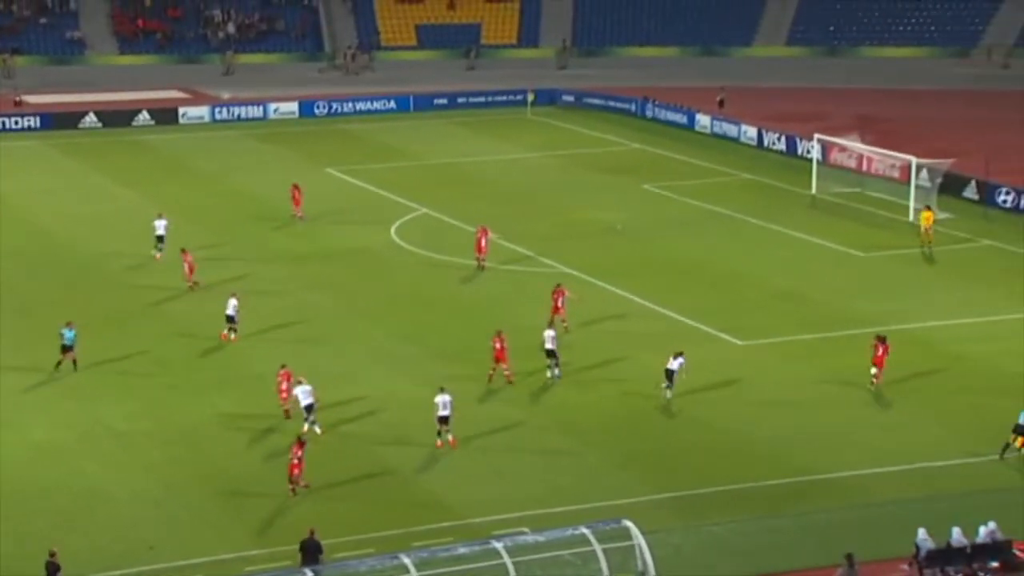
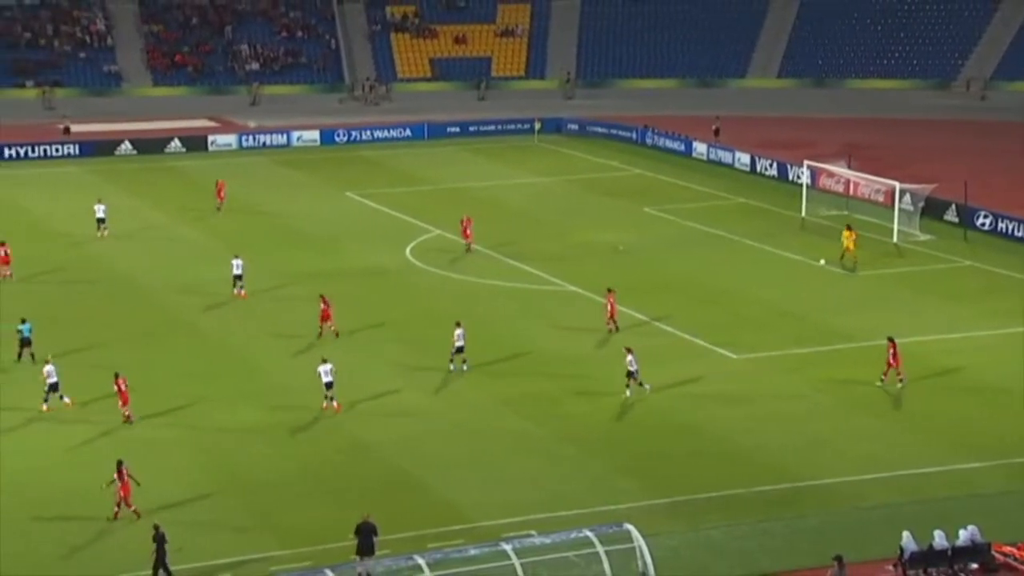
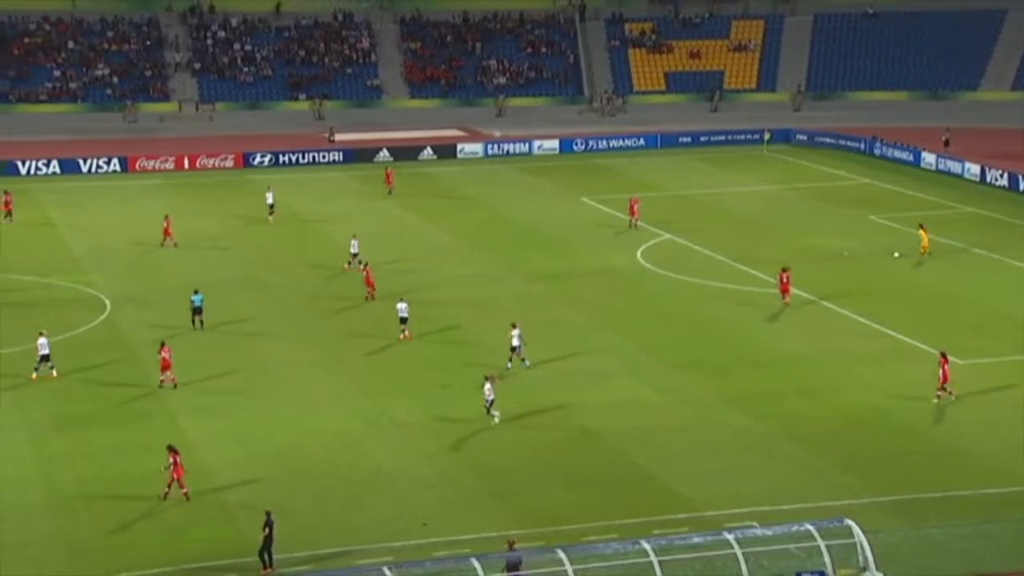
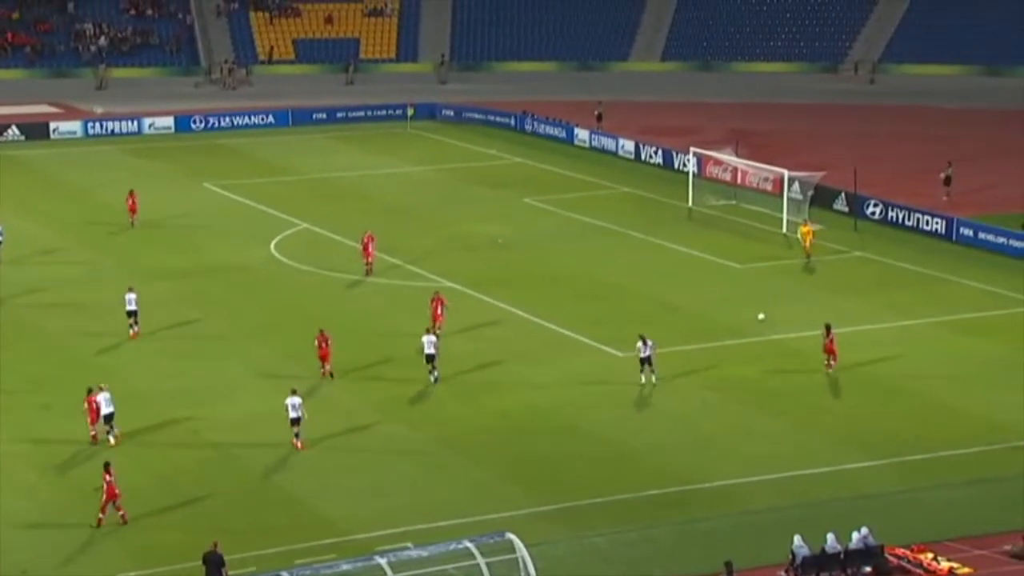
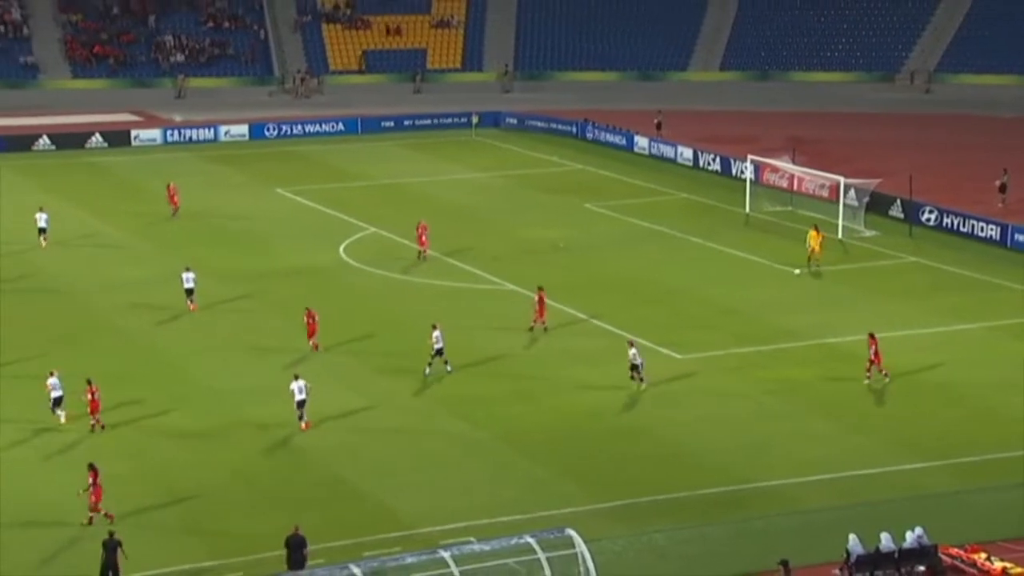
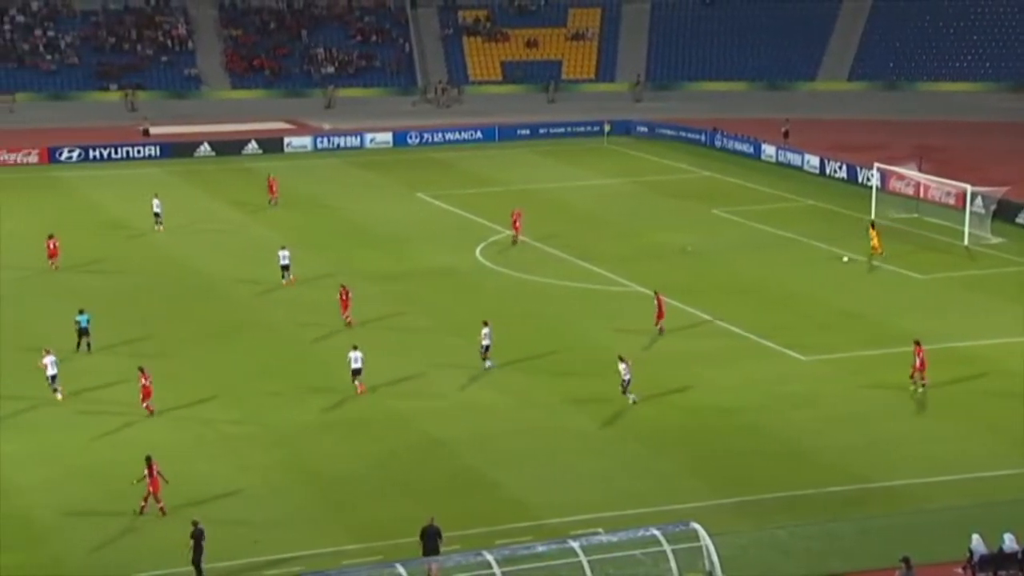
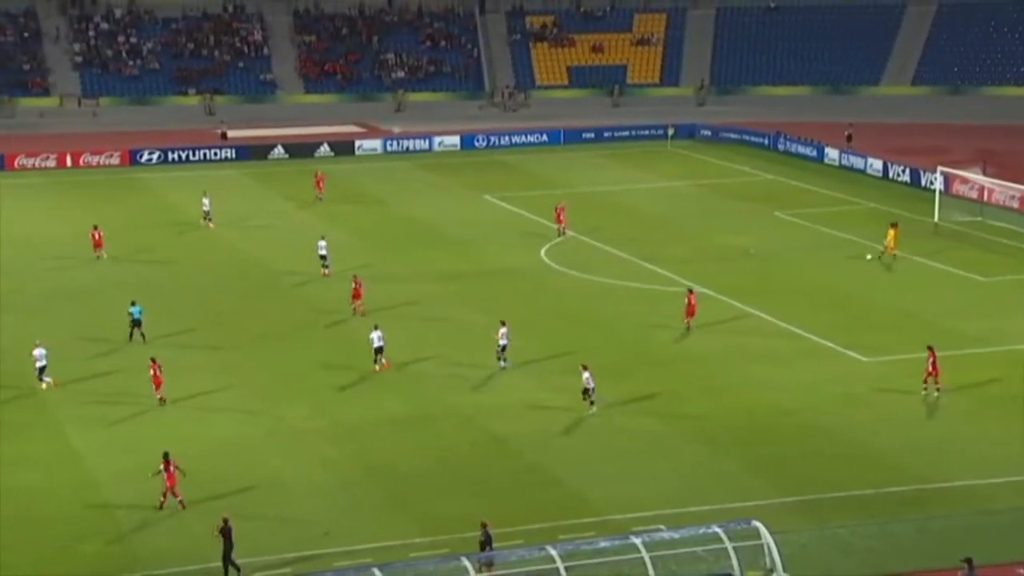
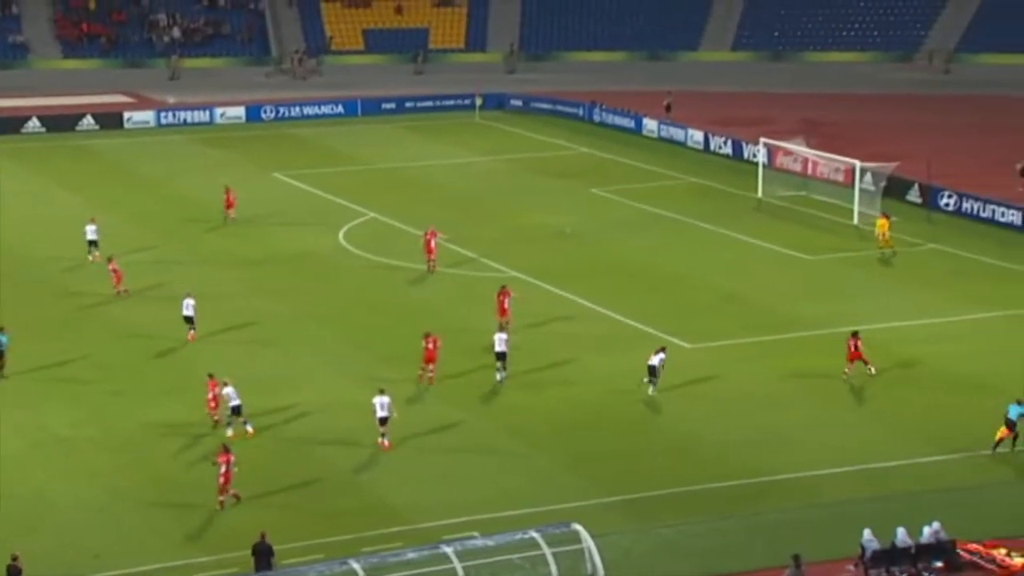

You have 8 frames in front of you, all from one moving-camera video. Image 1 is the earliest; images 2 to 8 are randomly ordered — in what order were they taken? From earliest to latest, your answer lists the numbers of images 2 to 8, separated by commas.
8, 4, 5, 2, 6, 7, 3
